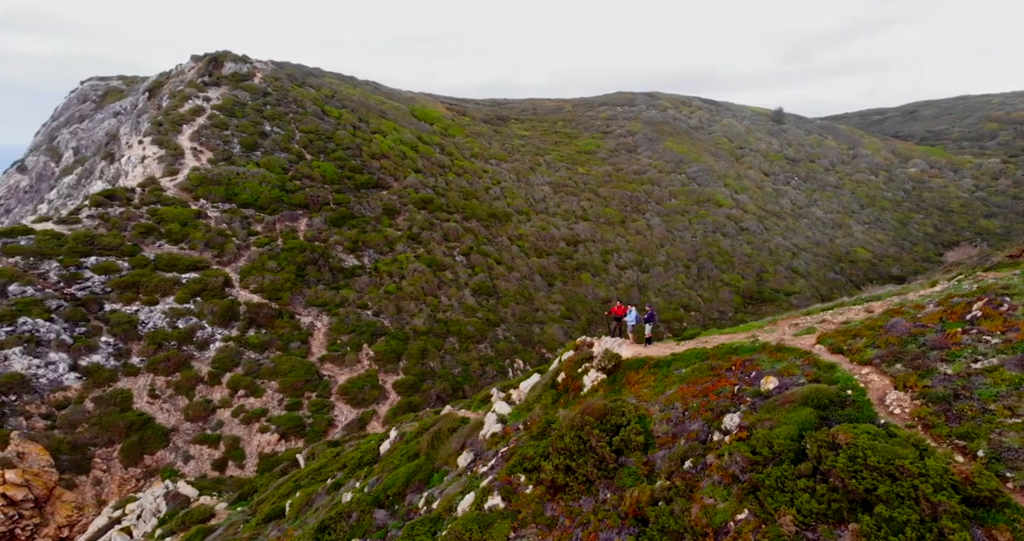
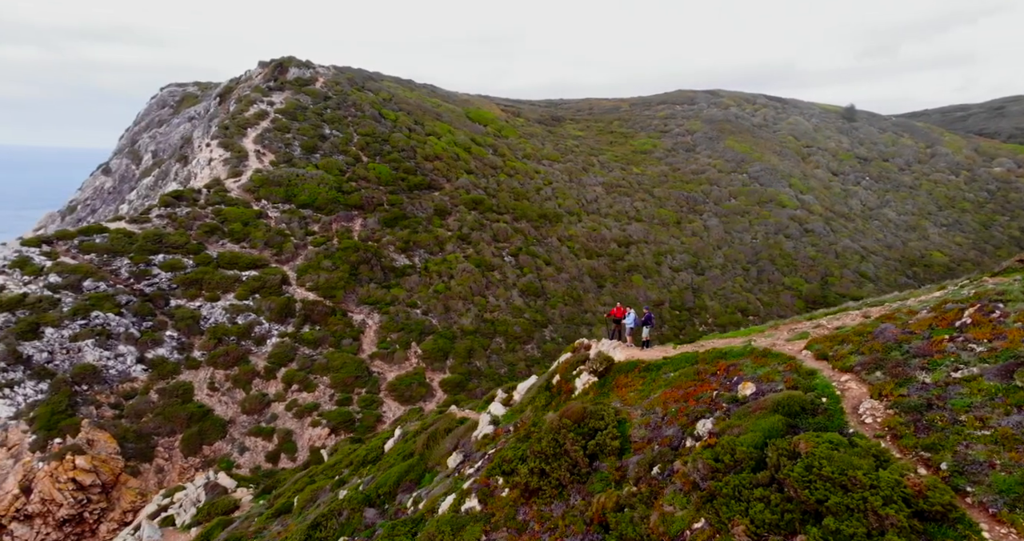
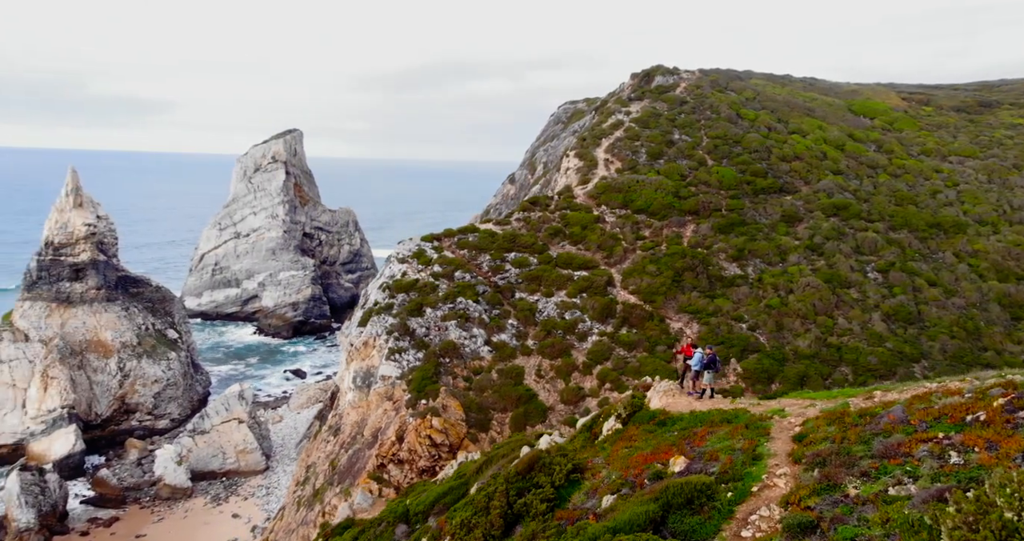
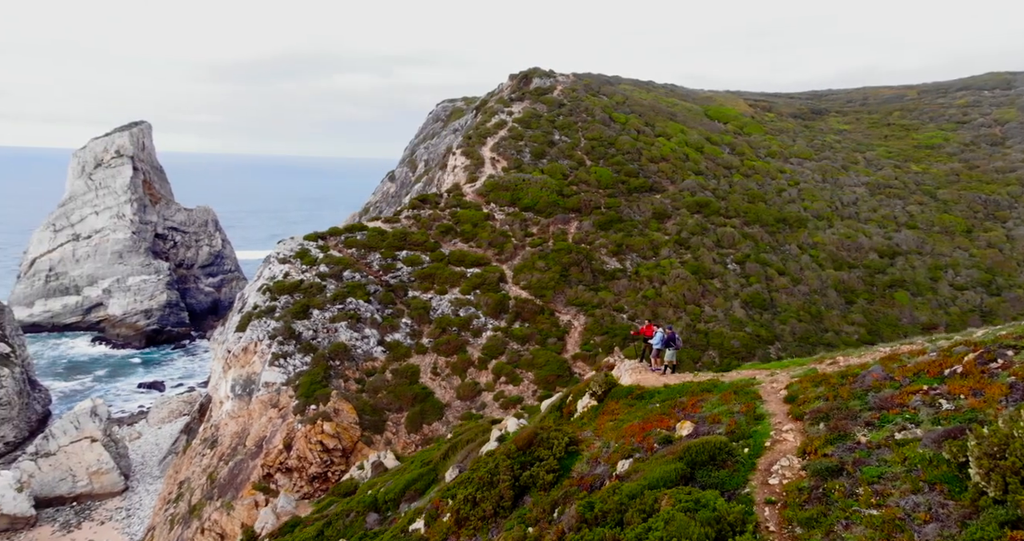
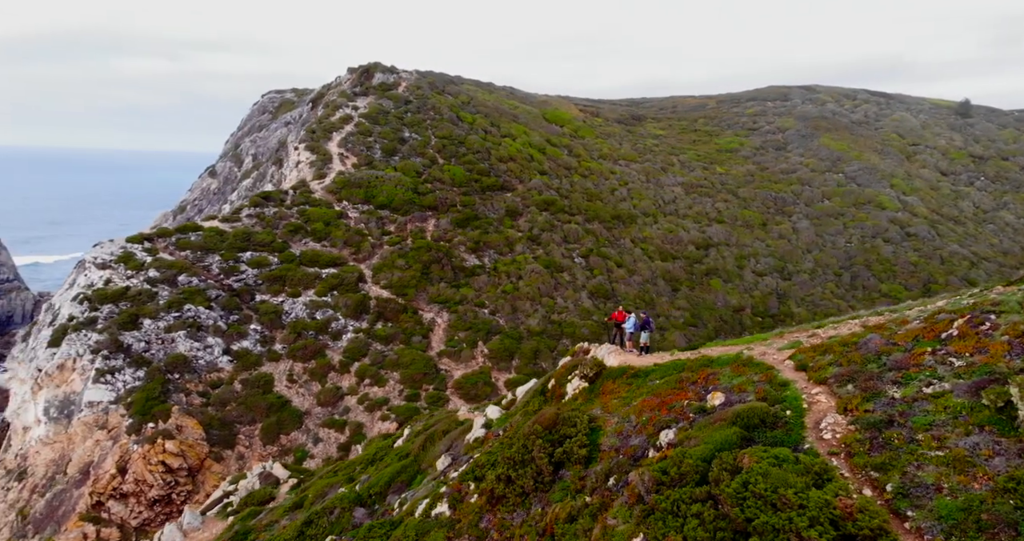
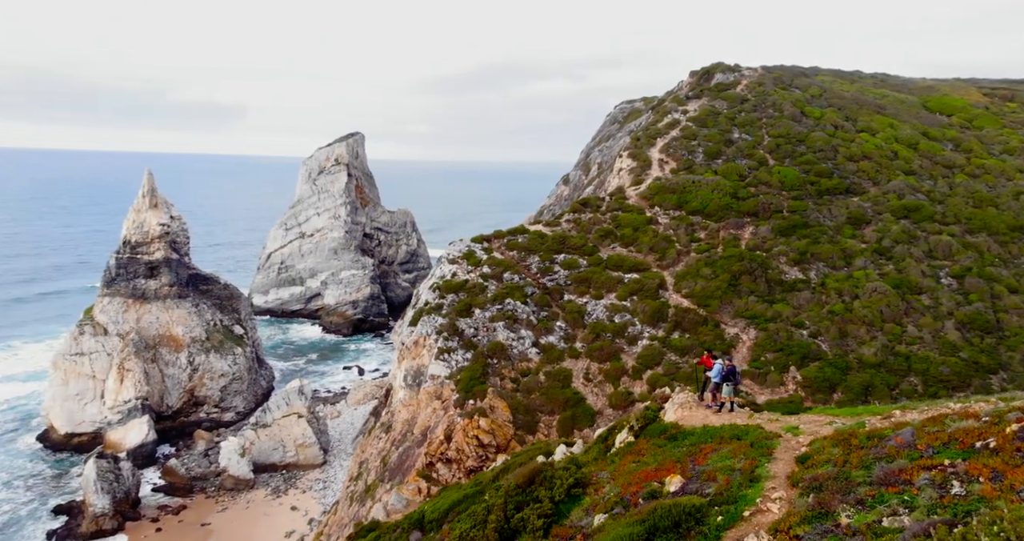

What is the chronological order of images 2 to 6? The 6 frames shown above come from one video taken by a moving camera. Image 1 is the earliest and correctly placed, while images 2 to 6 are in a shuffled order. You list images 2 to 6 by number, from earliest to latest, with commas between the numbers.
2, 5, 4, 3, 6
